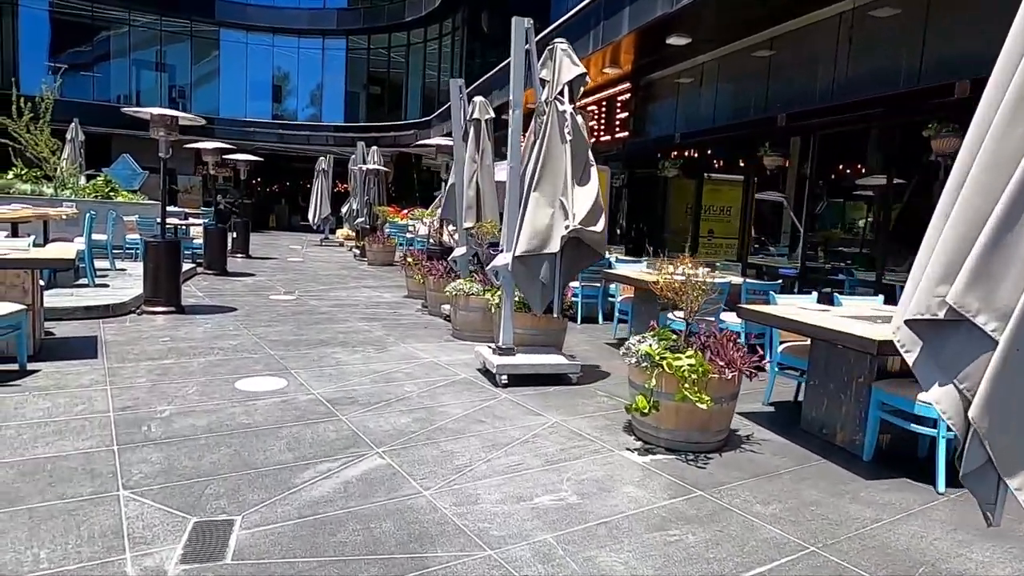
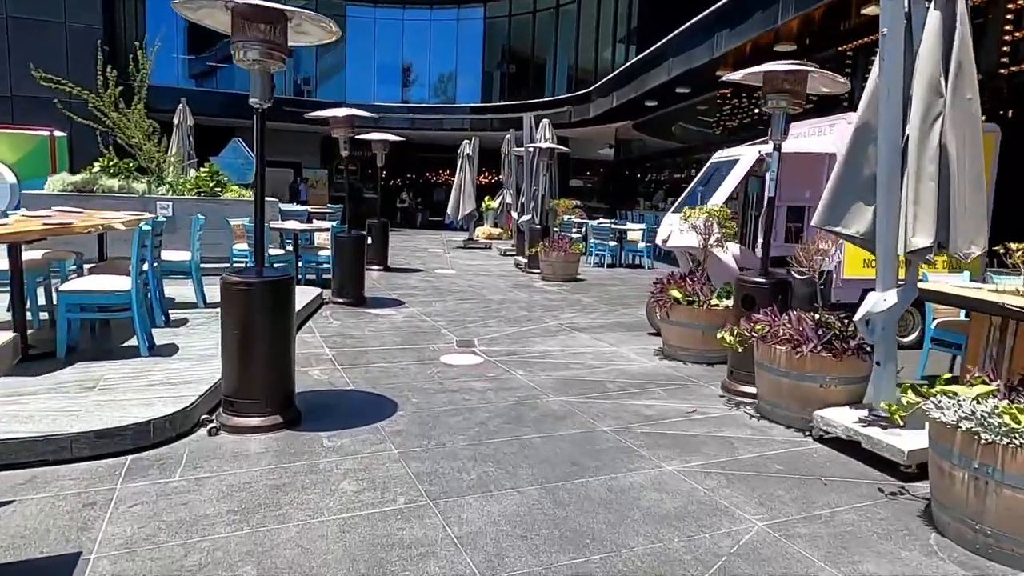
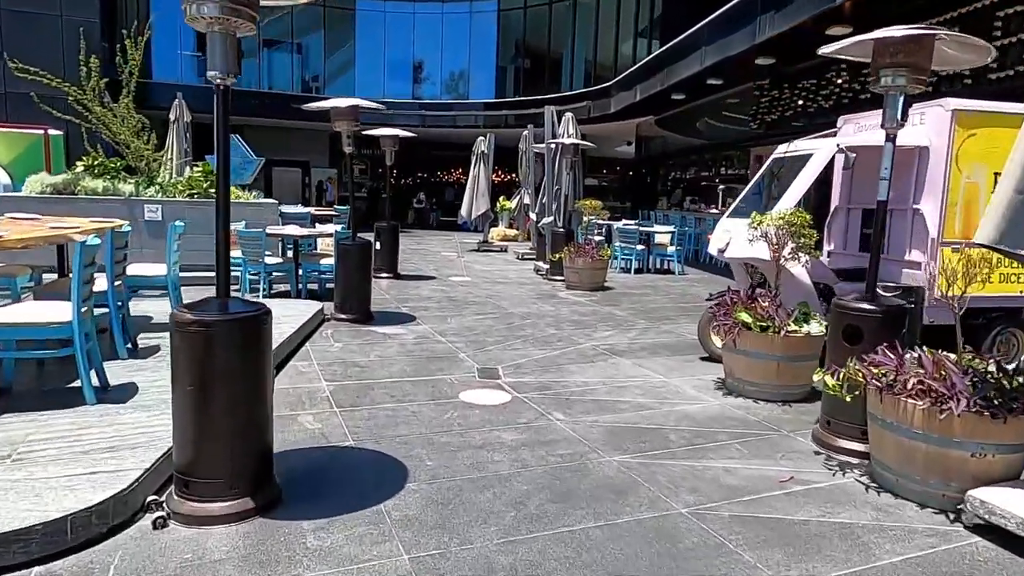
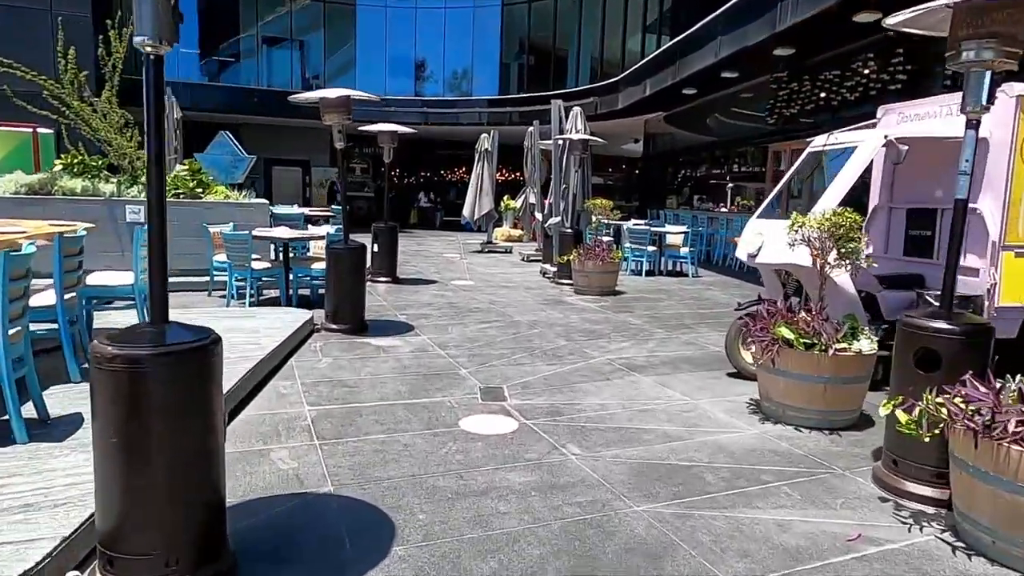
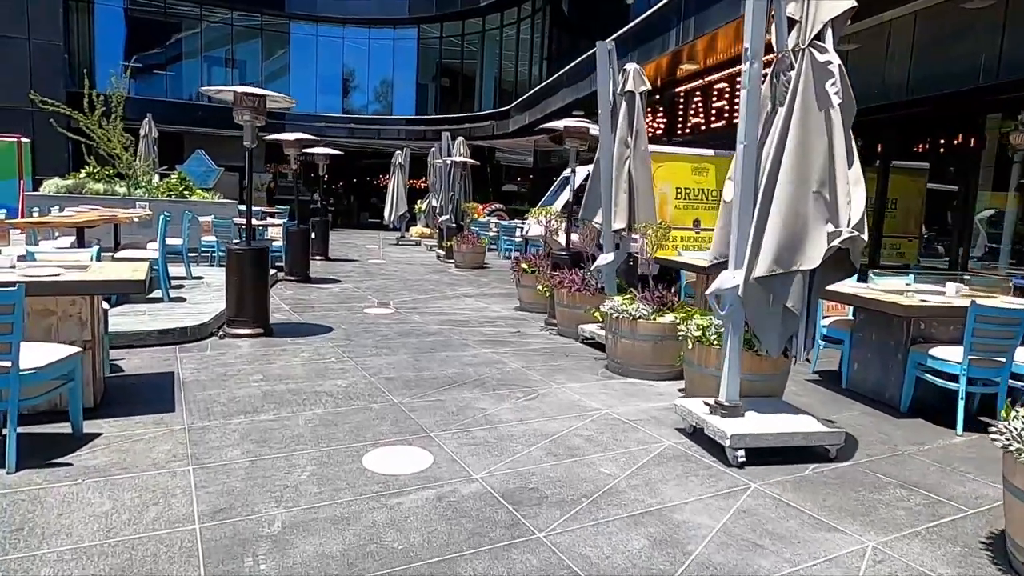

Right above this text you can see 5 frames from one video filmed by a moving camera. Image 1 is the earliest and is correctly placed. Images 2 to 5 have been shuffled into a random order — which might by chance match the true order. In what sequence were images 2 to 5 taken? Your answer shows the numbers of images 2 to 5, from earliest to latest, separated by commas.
5, 2, 3, 4
